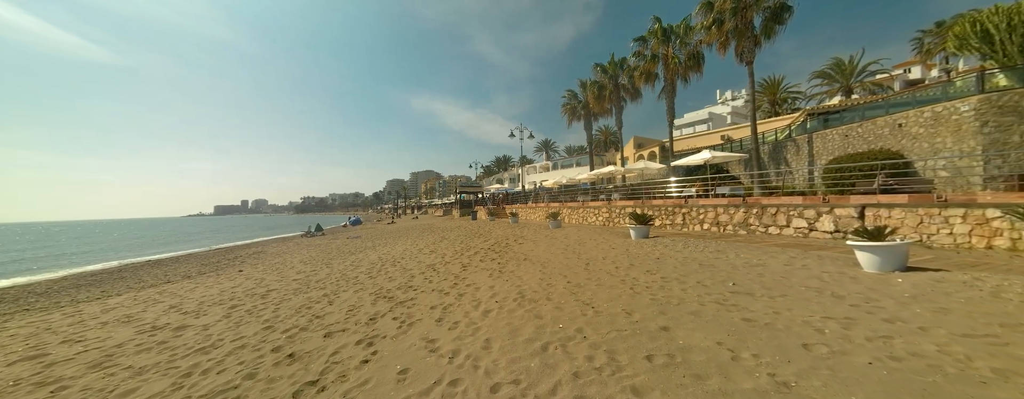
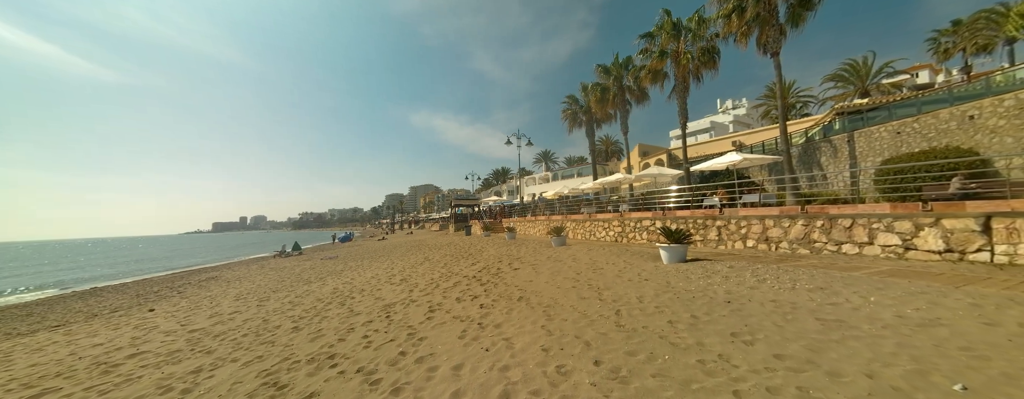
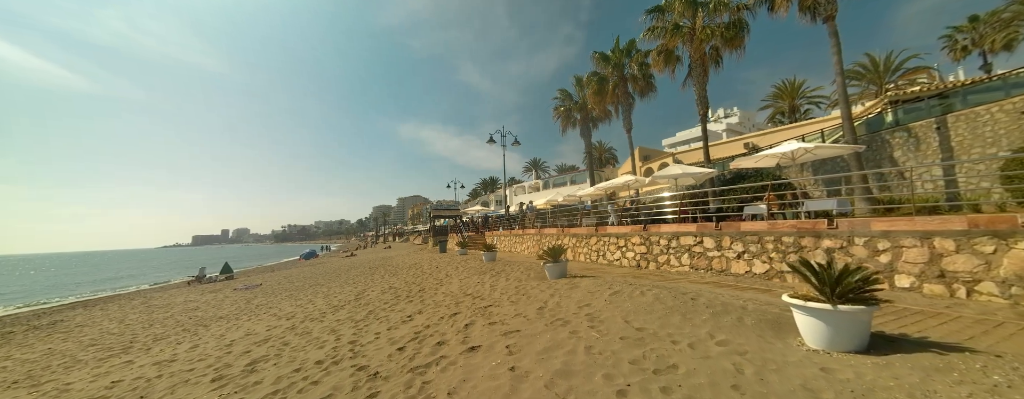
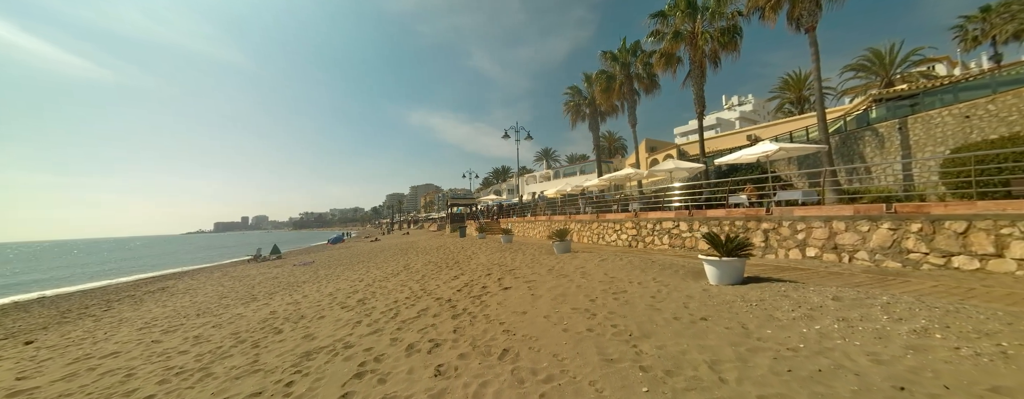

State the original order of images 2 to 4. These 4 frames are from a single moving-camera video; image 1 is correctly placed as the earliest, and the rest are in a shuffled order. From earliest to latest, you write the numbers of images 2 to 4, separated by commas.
2, 4, 3
